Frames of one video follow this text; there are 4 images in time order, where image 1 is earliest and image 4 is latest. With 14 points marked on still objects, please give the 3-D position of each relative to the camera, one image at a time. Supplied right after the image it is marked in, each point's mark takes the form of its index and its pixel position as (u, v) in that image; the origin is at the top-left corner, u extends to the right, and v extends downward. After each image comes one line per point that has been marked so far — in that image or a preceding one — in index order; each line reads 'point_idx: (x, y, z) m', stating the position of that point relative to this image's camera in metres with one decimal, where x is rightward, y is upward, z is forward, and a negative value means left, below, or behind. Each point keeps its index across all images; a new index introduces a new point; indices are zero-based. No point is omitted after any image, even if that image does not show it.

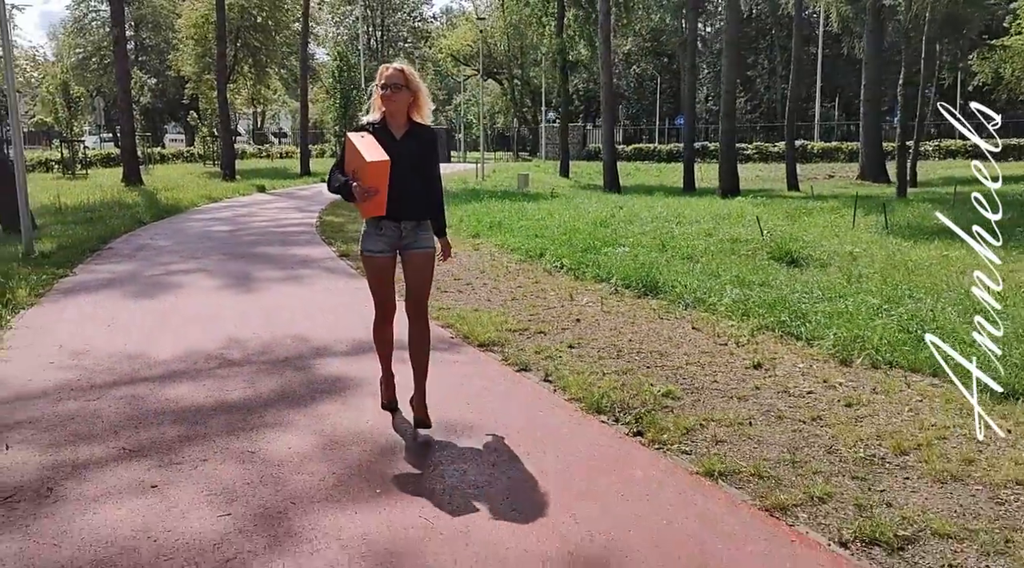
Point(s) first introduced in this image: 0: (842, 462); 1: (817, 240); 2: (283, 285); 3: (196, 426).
0: (+1.6, -0.9, +4.4) m
1: (+4.7, +0.7, +13.7) m
2: (-2.5, 0.0, +9.9) m
3: (-1.8, -0.8, +5.0) m
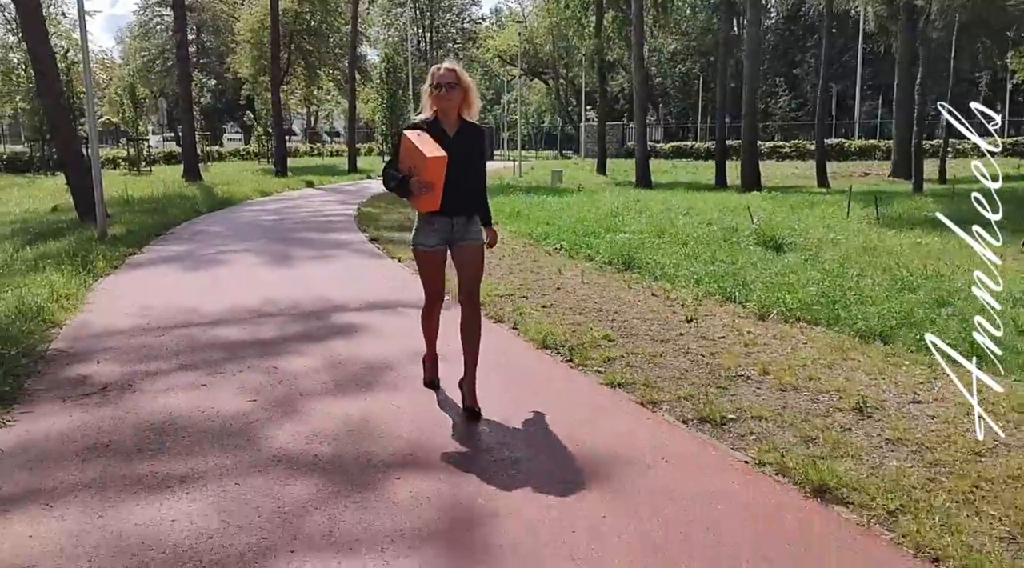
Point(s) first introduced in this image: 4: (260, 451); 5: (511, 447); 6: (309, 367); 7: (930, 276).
0: (+1.3, -0.6, +5.8) m
1: (+4.9, +0.9, +14.9) m
2: (-2.5, +0.3, +11.5) m
3: (-2.0, -0.5, +6.6) m
4: (-1.2, -0.8, +4.4) m
5: (0.0, -0.8, +4.6) m
6: (-1.4, -0.6, +6.2) m
7: (+4.5, +0.1, +9.5) m
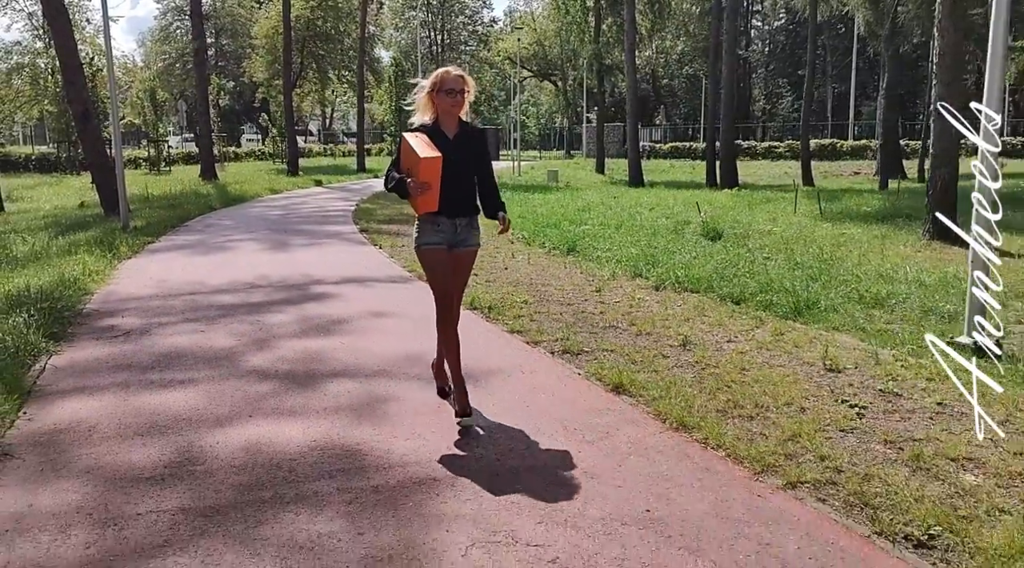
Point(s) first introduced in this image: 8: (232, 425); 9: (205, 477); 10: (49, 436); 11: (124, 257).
0: (+0.7, -0.4, +7.6) m
1: (+4.5, +1.2, +16.6) m
2: (-3.0, +0.5, +13.3) m
3: (-2.7, -0.3, +8.4) m
4: (-1.9, -0.6, +6.2) m
5: (-0.7, -0.6, +6.4) m
6: (-2.0, -0.3, +8.0) m
7: (+3.9, +0.3, +11.2) m
8: (-1.6, -0.8, +5.1) m
9: (-1.4, -0.9, +4.2) m
10: (-2.5, -0.8, +4.8) m
11: (-5.3, +0.4, +12.3) m
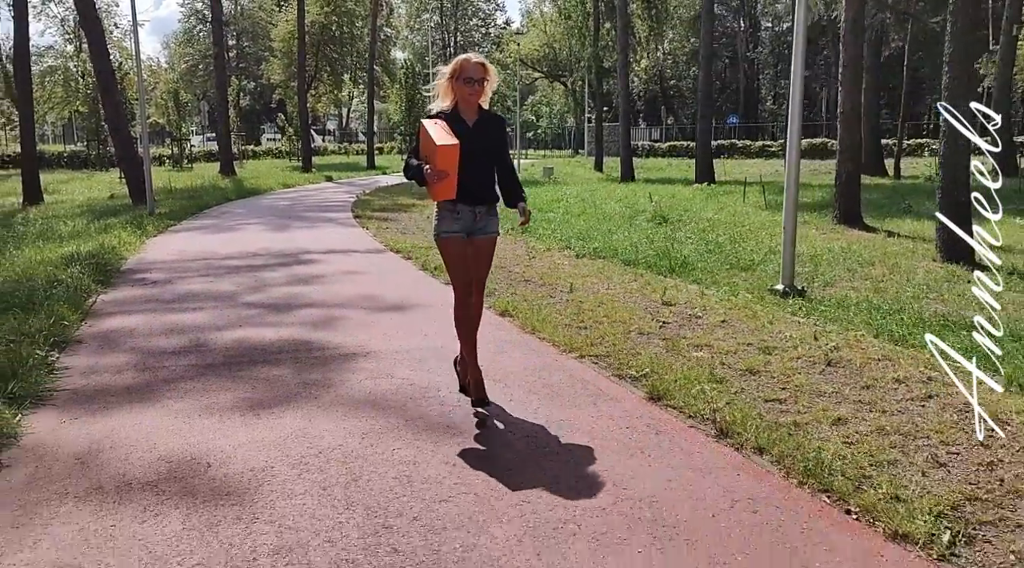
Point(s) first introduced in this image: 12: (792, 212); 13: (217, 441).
0: (0.0, 0.0, +9.9) m
1: (+4.0, +1.5, +18.8) m
2: (-3.6, +0.9, +15.7) m
3: (-3.3, +0.2, +10.7) m
4: (-2.6, -0.2, +8.5) m
5: (-1.4, -0.2, +8.7) m
6: (-2.7, +0.1, +10.3) m
7: (+3.3, +0.7, +13.4) m
8: (-2.3, -0.4, +7.3) m
9: (-2.2, -0.5, +6.5) m
10: (-3.2, -0.4, +7.2) m
11: (-5.9, +0.8, +14.6) m
12: (+2.7, +0.7, +8.7) m
13: (-1.5, -0.8, +4.6) m
